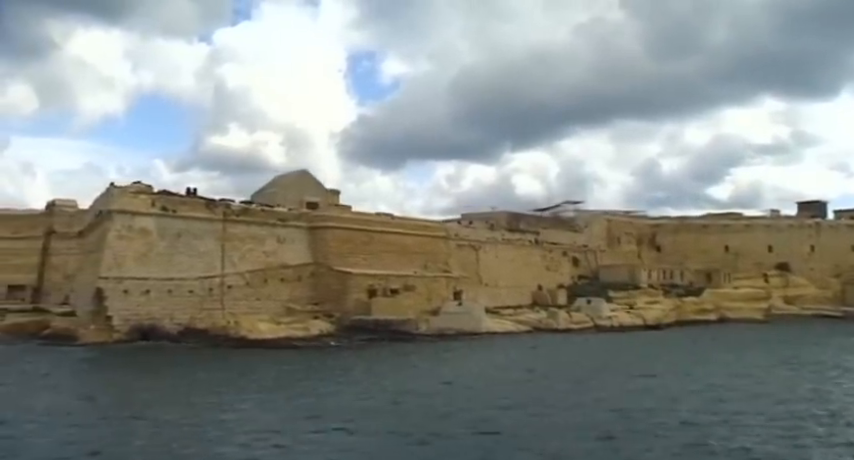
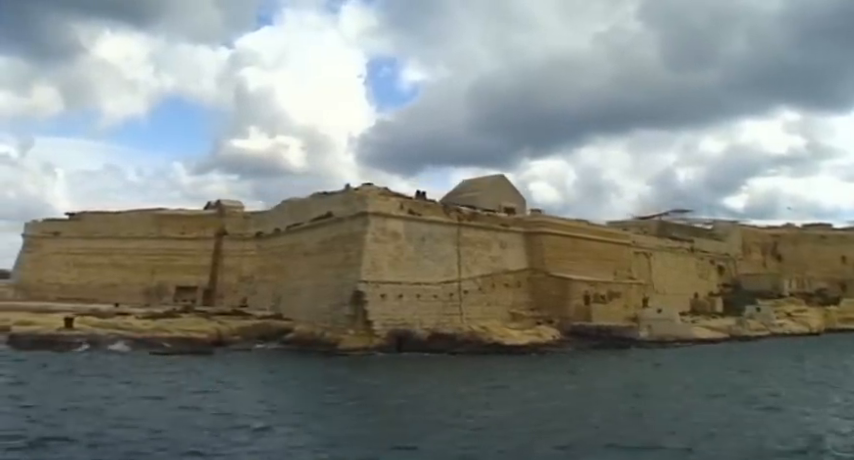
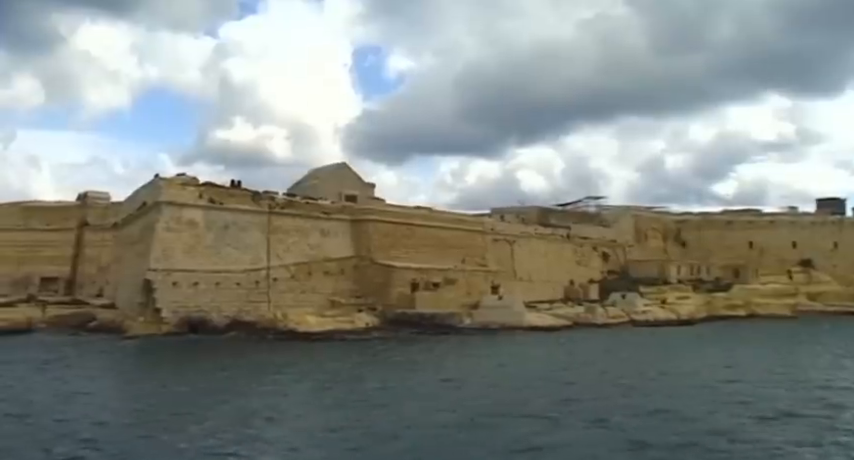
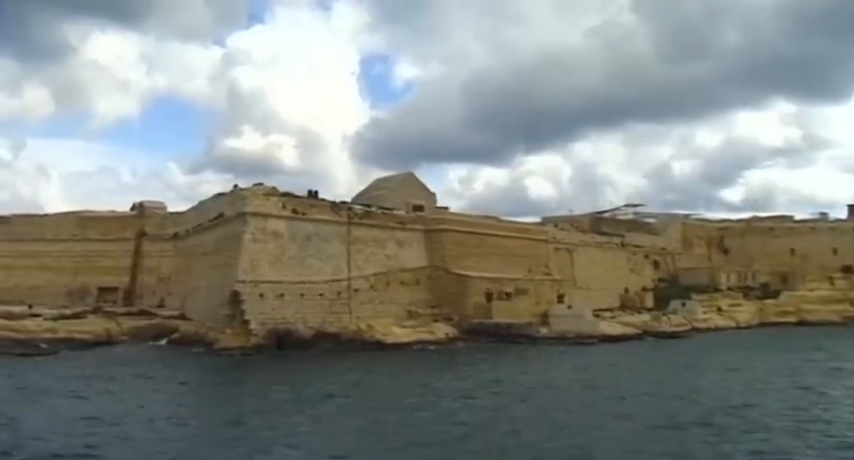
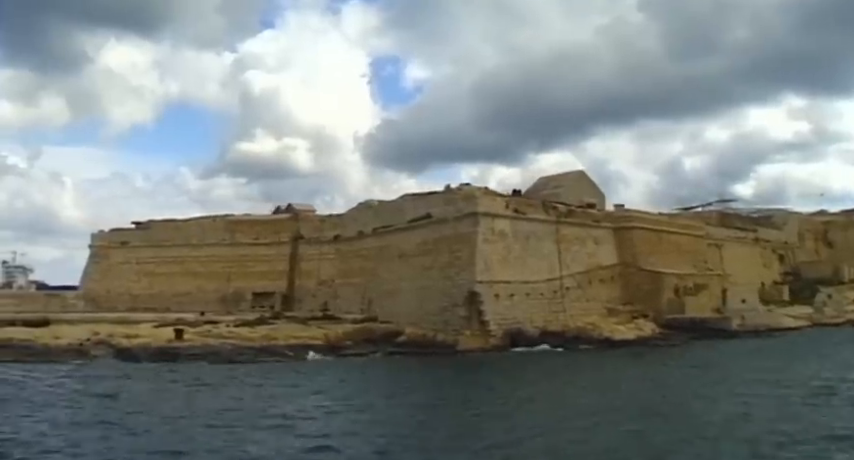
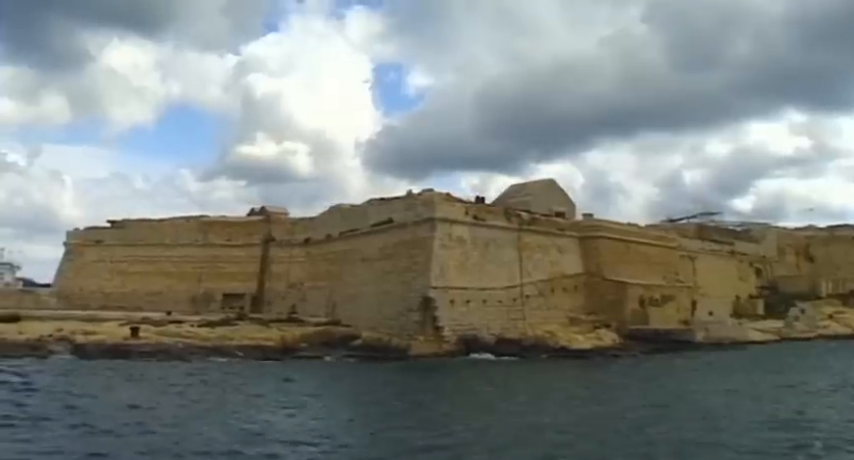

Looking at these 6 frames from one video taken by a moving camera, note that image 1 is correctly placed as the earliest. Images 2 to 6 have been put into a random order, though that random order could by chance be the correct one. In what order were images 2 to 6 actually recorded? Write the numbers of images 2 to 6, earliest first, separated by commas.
3, 4, 2, 6, 5
